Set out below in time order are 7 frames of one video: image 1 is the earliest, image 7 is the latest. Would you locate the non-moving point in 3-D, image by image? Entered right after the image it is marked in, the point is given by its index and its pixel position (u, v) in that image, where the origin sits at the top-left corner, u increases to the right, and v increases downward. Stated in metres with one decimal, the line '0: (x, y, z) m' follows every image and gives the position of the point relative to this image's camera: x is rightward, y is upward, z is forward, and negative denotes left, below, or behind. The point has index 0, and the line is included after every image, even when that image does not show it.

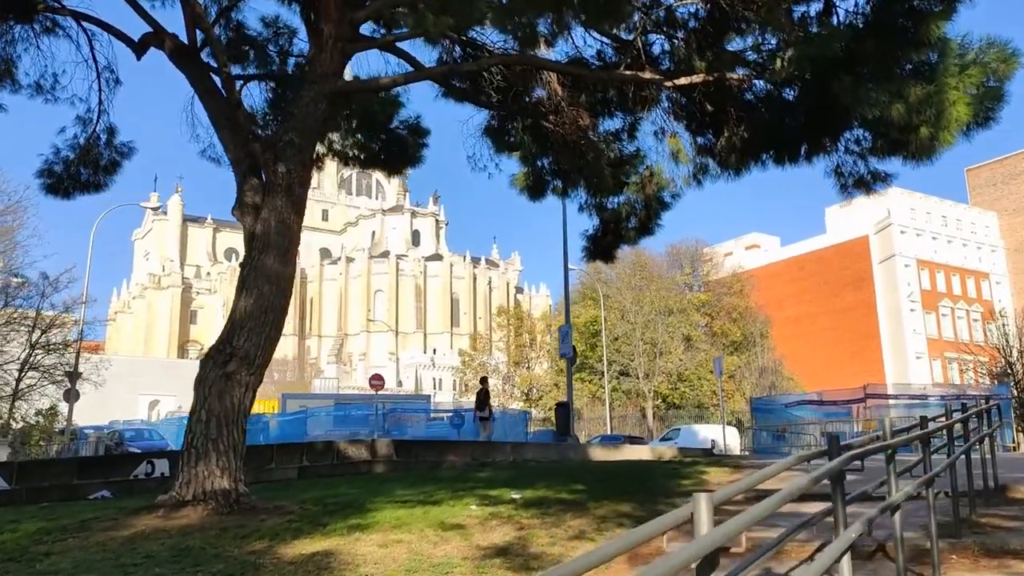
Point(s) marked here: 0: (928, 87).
0: (+4.6, +2.3, +9.4) m
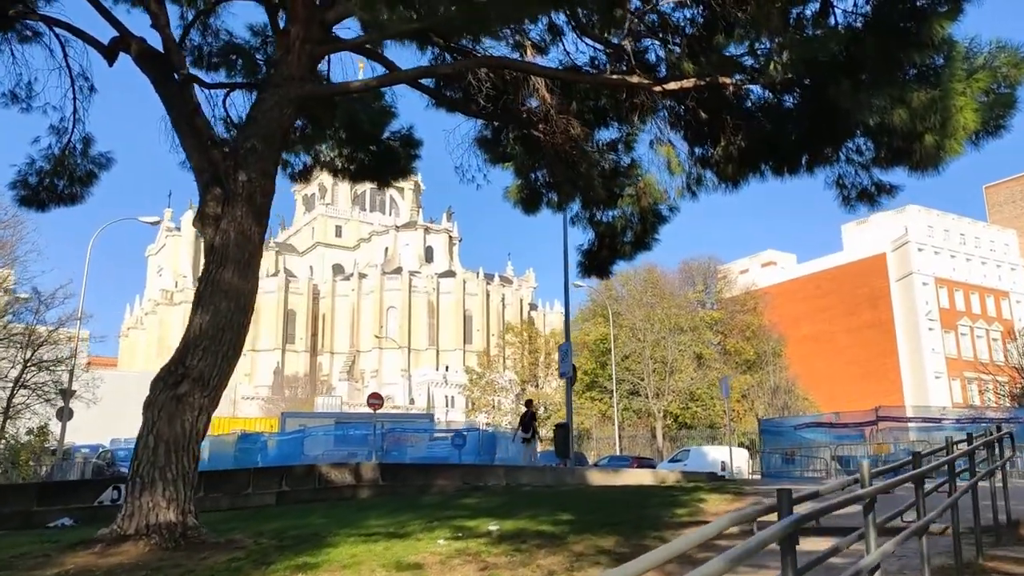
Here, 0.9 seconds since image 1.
0: (+4.4, +2.1, +8.8) m
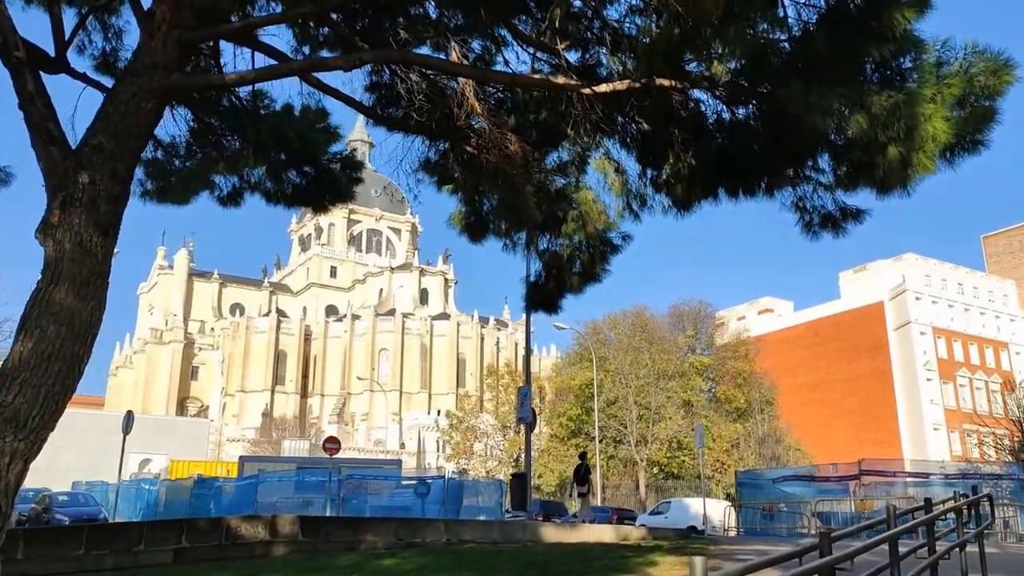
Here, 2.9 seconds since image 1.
0: (+3.5, +1.7, +7.6) m
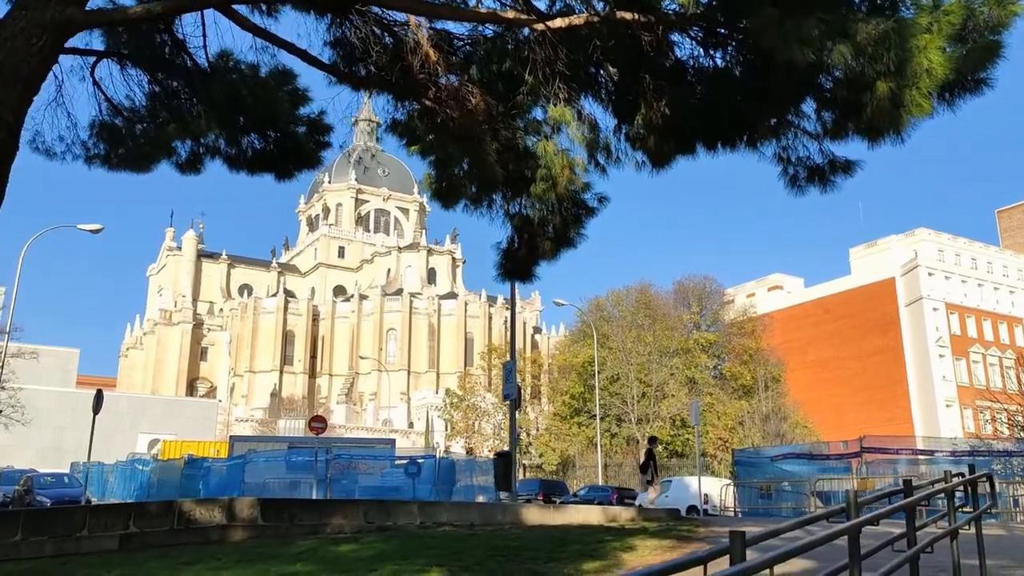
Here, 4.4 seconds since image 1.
0: (+3.0, +2.1, +6.7) m
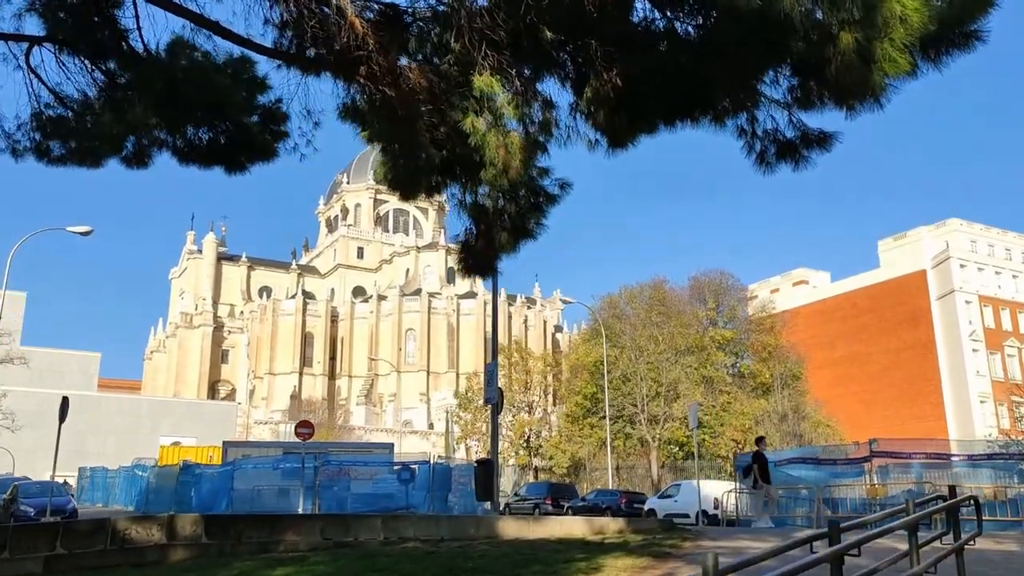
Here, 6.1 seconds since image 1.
0: (+2.2, +2.2, +5.7) m
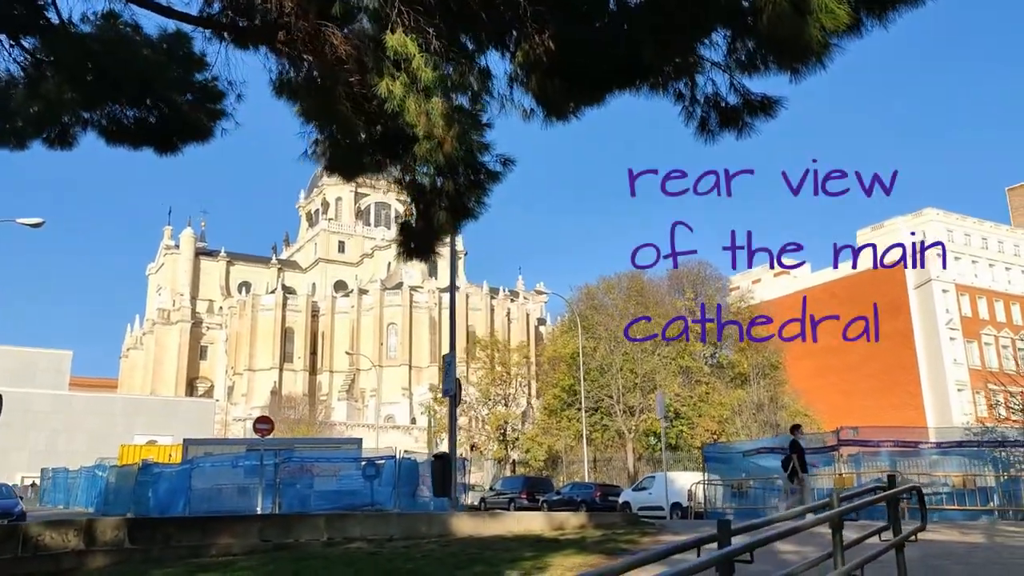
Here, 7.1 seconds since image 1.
0: (+1.6, +2.4, +5.0) m
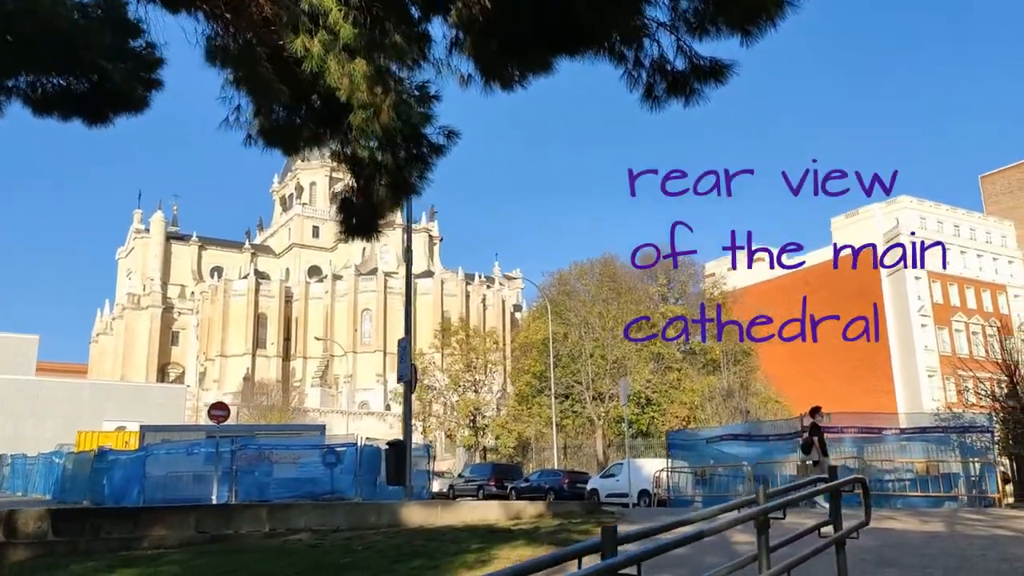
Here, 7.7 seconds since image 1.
0: (+1.1, +2.5, +4.5) m
